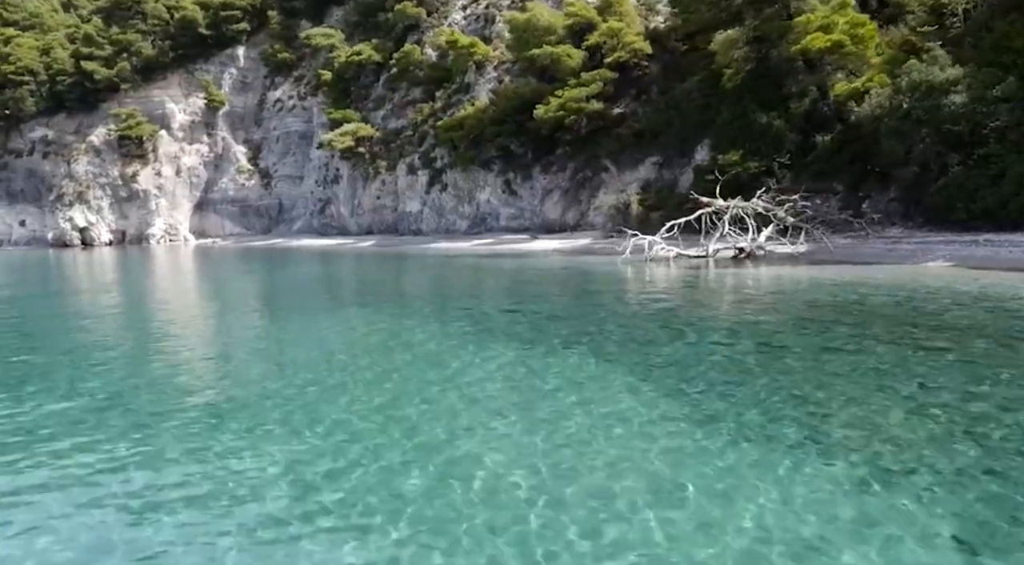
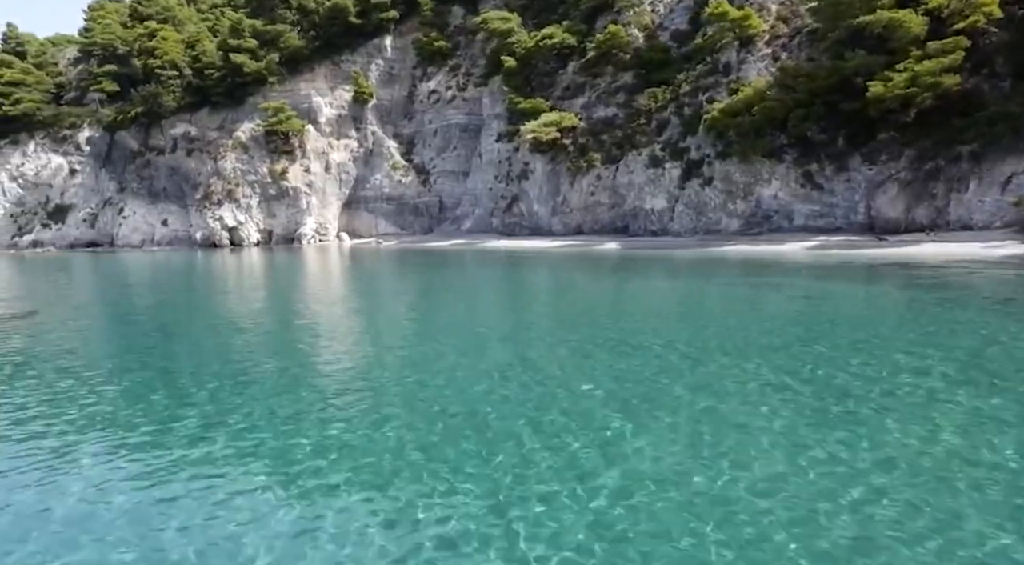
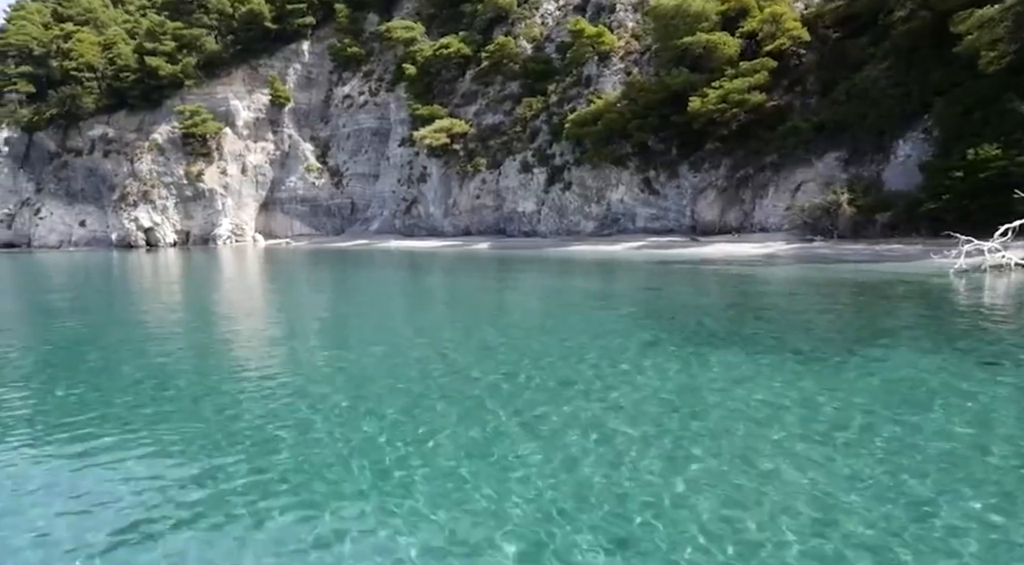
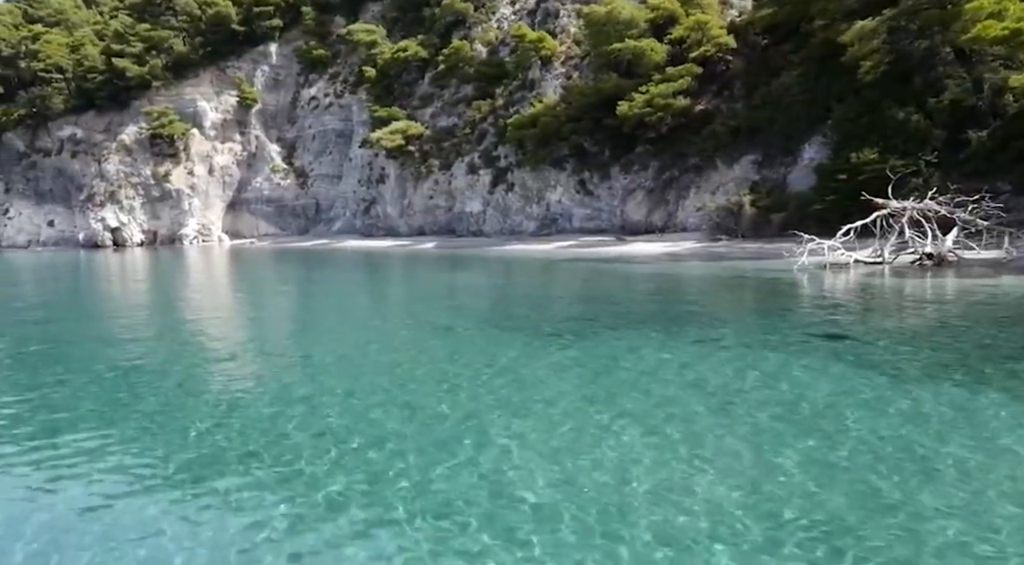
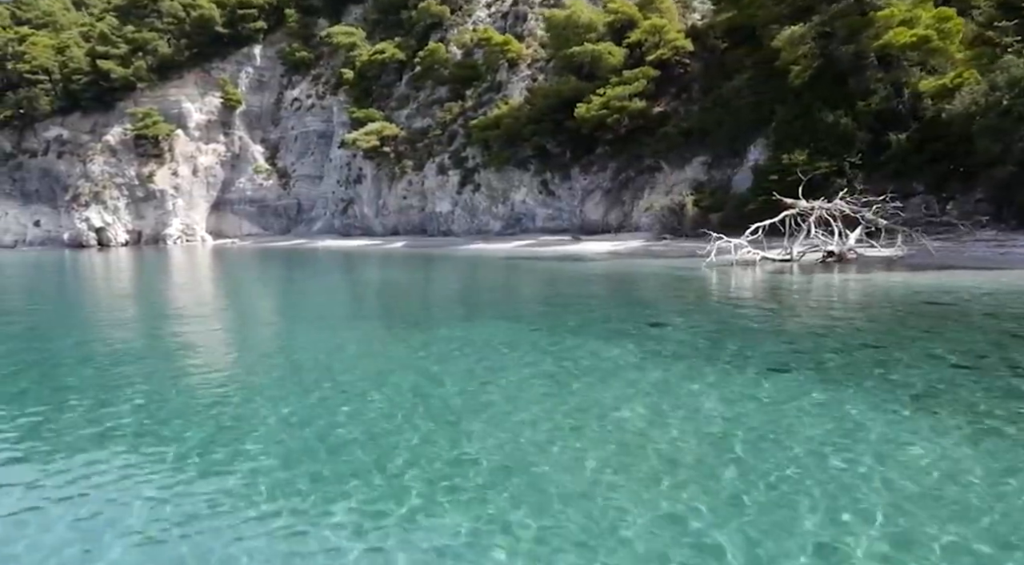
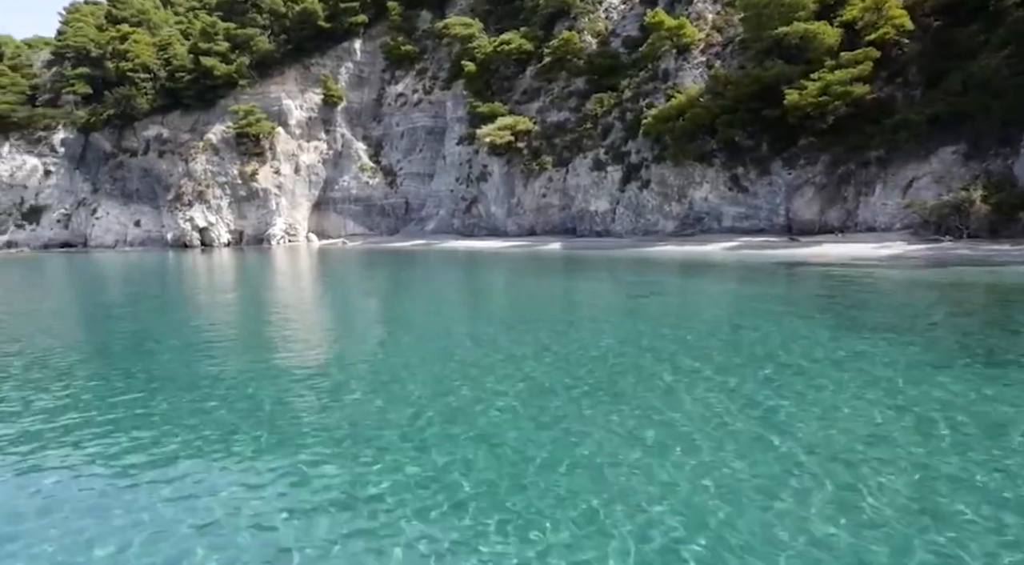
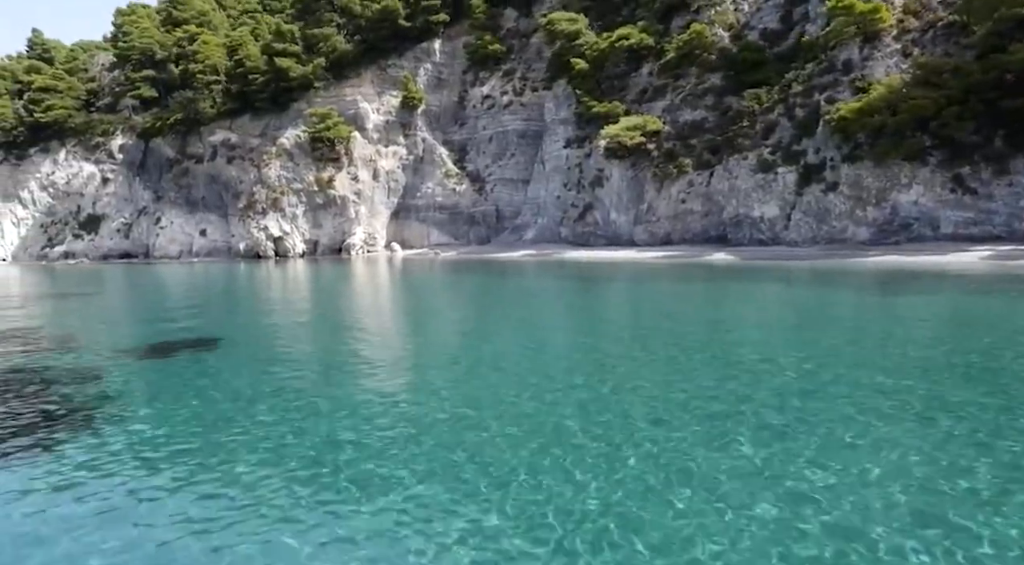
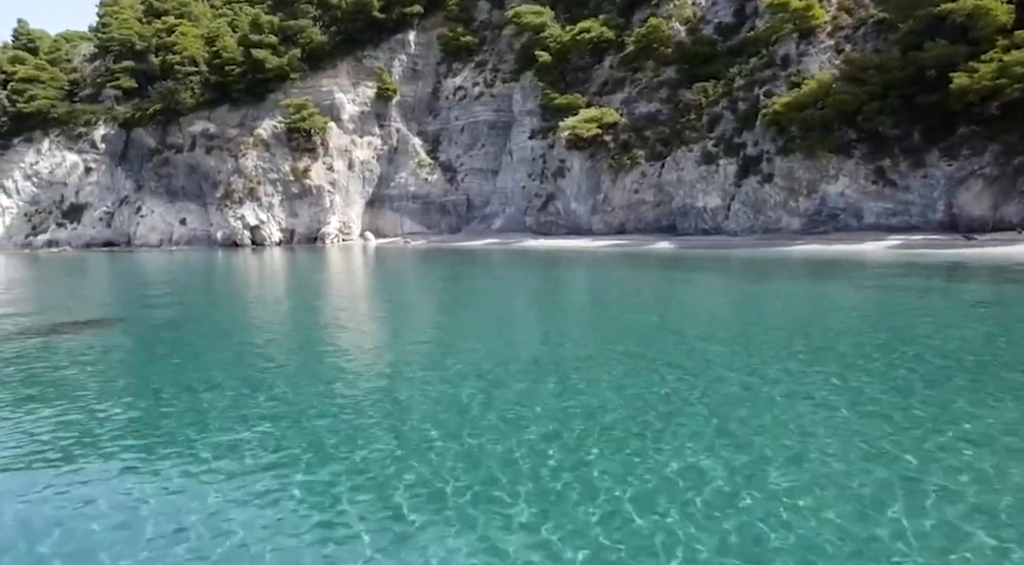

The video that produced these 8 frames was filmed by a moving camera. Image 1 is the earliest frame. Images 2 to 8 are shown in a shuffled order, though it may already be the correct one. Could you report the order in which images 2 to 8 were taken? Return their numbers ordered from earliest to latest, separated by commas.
5, 4, 3, 6, 2, 8, 7
